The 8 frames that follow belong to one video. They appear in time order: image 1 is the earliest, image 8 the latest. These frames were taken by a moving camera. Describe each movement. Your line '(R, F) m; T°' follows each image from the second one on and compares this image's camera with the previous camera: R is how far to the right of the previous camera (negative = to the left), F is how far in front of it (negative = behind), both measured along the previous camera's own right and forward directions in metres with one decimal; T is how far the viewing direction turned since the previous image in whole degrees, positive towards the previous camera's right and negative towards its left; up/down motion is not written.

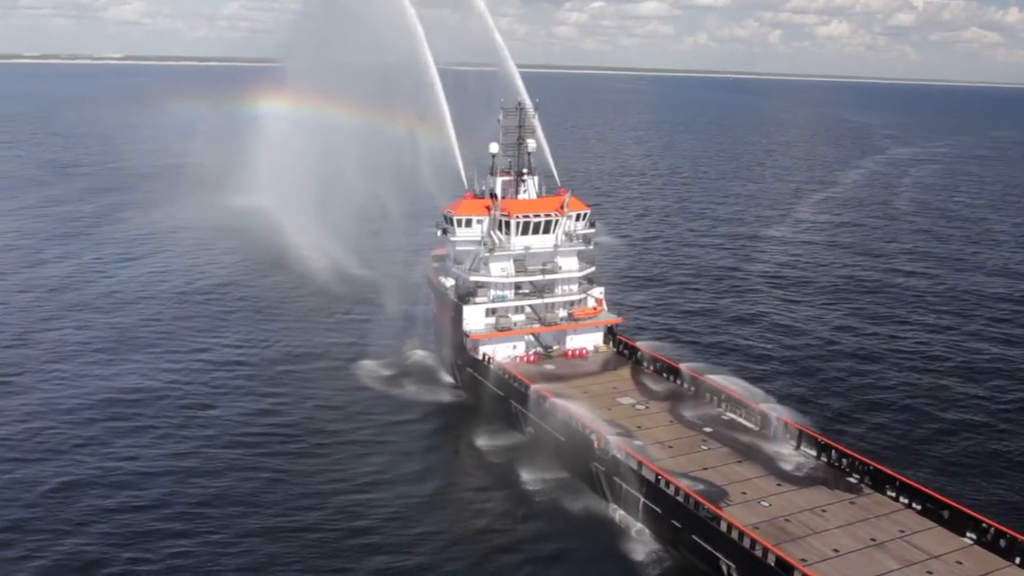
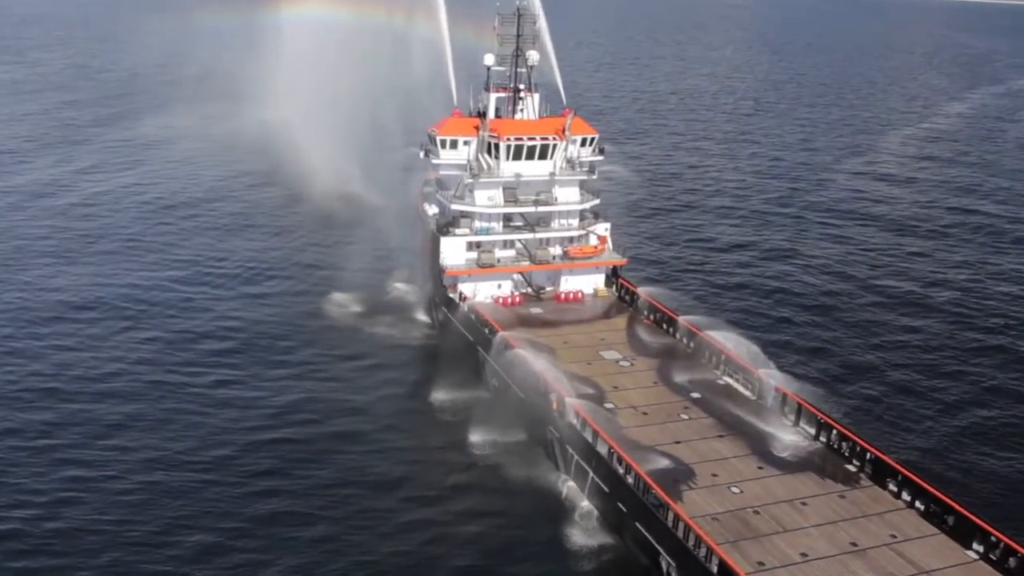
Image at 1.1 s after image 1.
(+8.1, +9.9) m; -6°
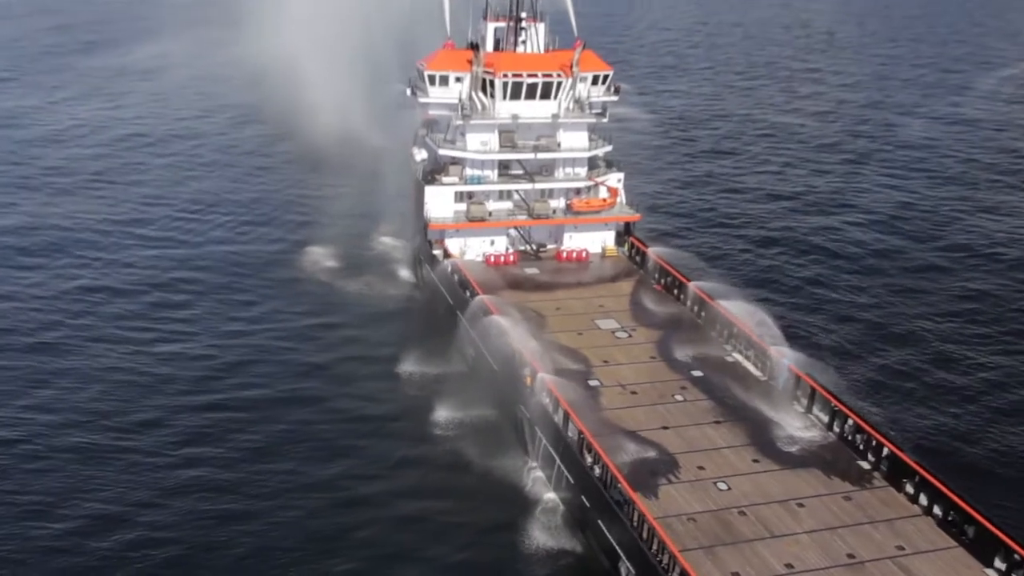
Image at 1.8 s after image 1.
(+4.9, +7.6) m; -4°
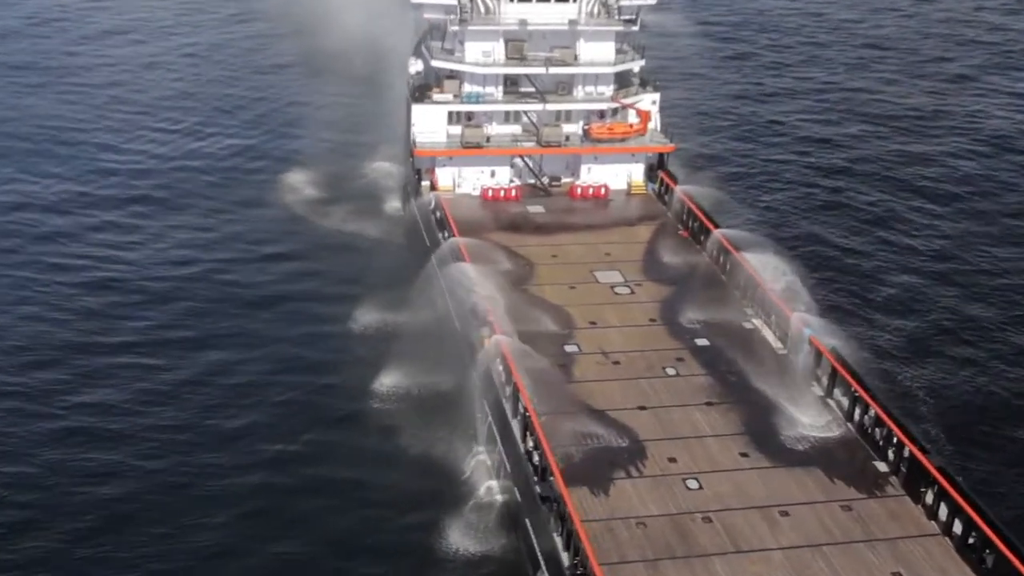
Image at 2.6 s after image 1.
(+6.6, +8.9) m; -7°
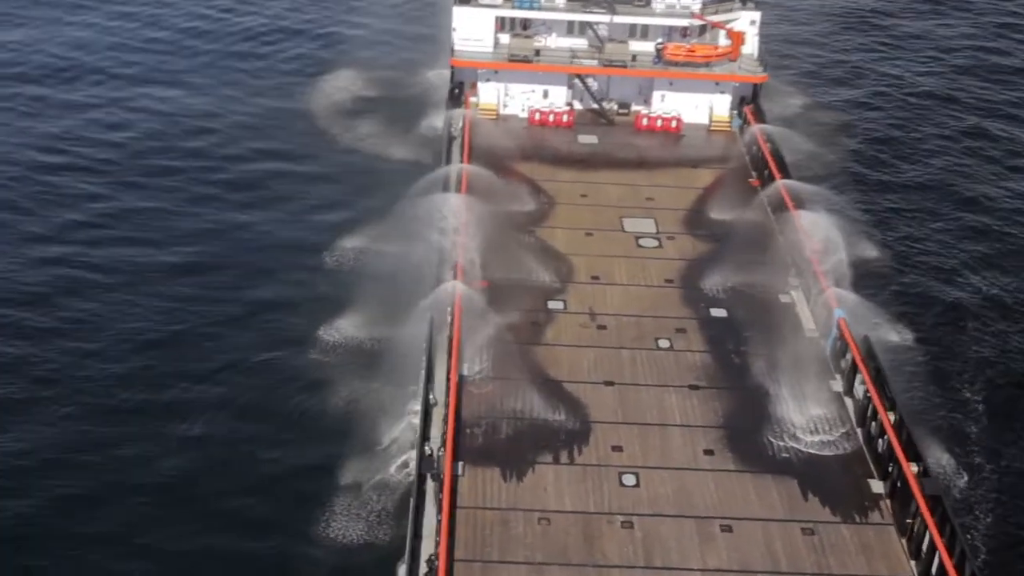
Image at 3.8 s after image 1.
(+8.6, +6.9) m; -11°
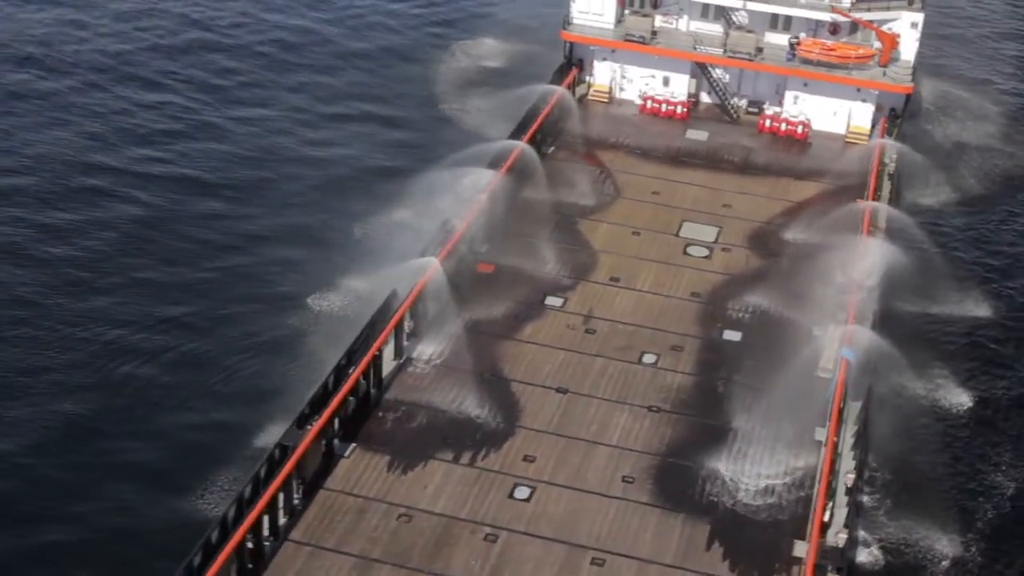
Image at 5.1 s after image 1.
(+11.5, +3.8) m; -17°
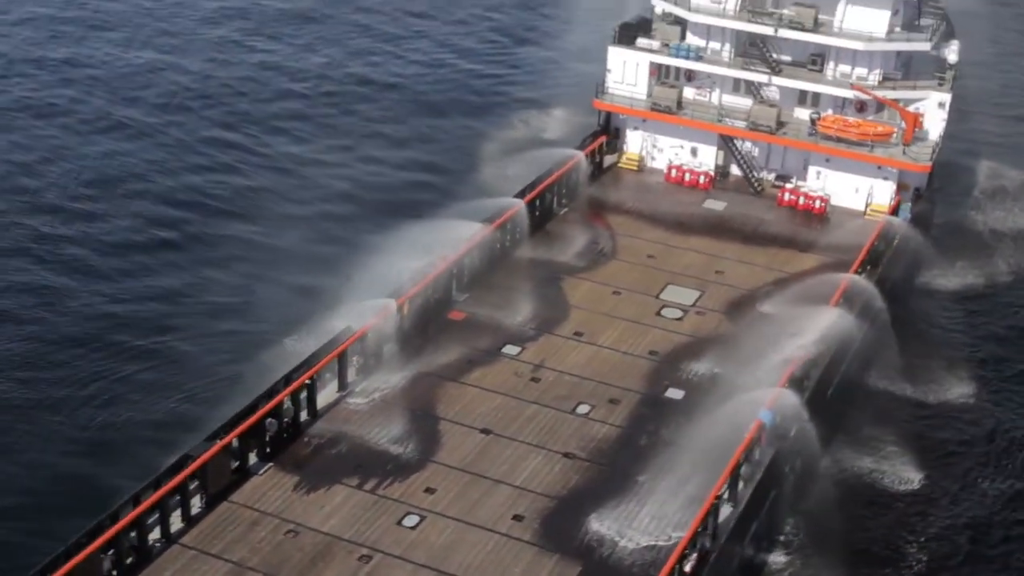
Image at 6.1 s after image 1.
(+9.2, -1.1) m; -12°
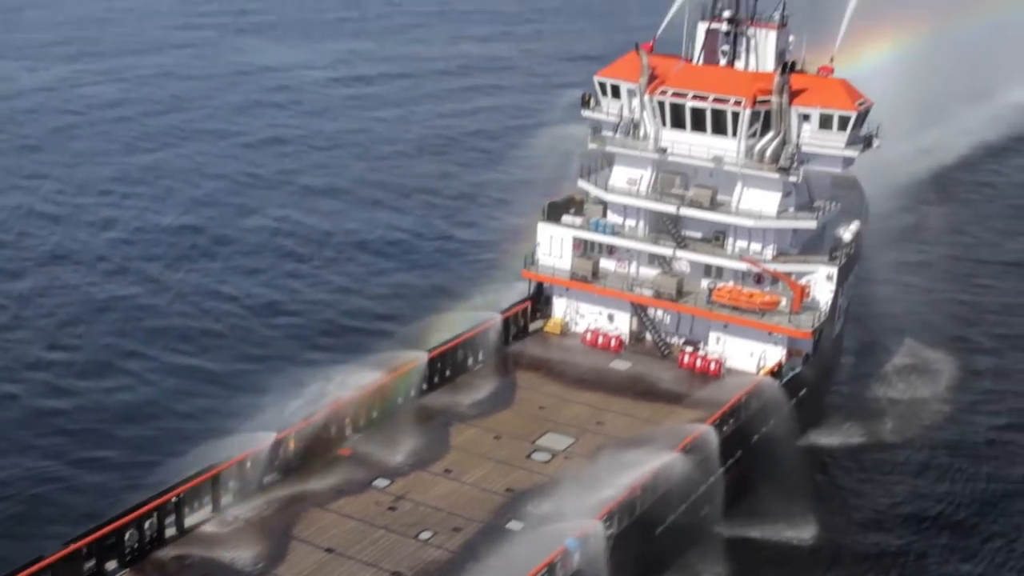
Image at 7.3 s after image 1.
(+11.7, -3.9) m; -11°
